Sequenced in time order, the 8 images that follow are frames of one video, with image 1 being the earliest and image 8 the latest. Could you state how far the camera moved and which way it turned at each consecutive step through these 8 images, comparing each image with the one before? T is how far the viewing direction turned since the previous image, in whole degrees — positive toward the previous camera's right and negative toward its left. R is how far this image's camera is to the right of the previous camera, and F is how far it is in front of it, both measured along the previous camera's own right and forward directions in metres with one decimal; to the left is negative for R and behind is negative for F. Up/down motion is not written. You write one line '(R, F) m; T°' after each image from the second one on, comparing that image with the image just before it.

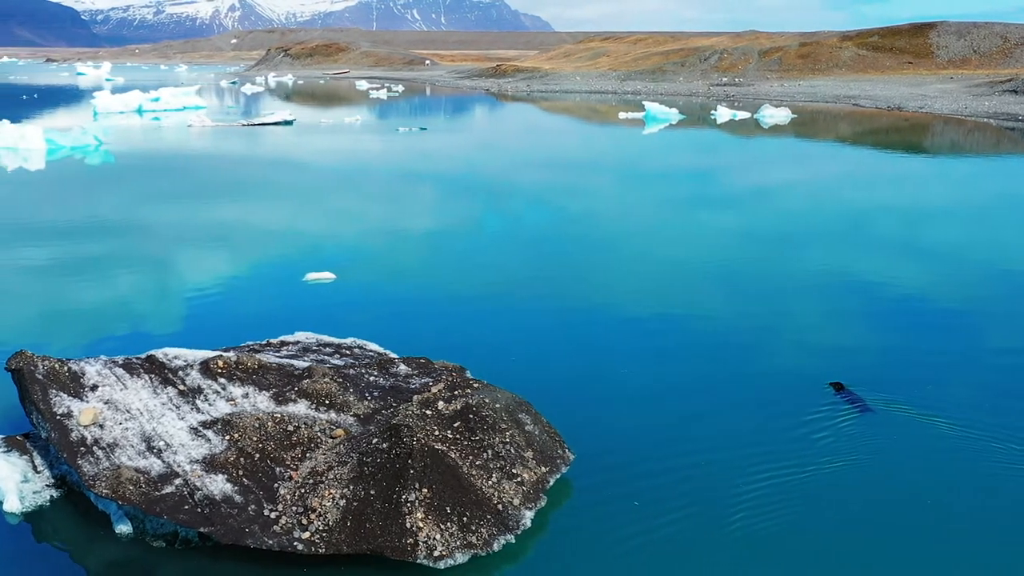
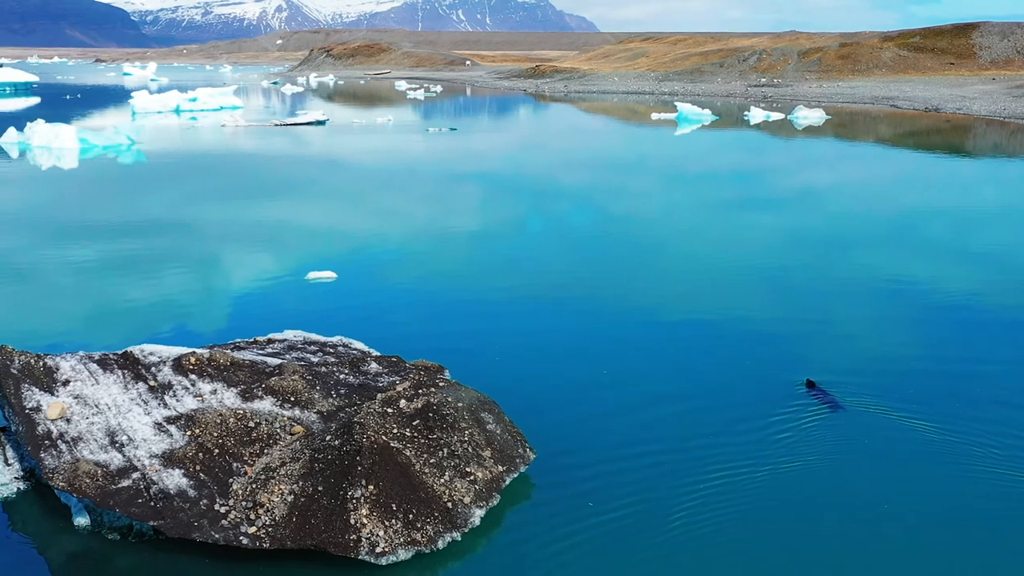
(+0.3, 0.0) m; -2°
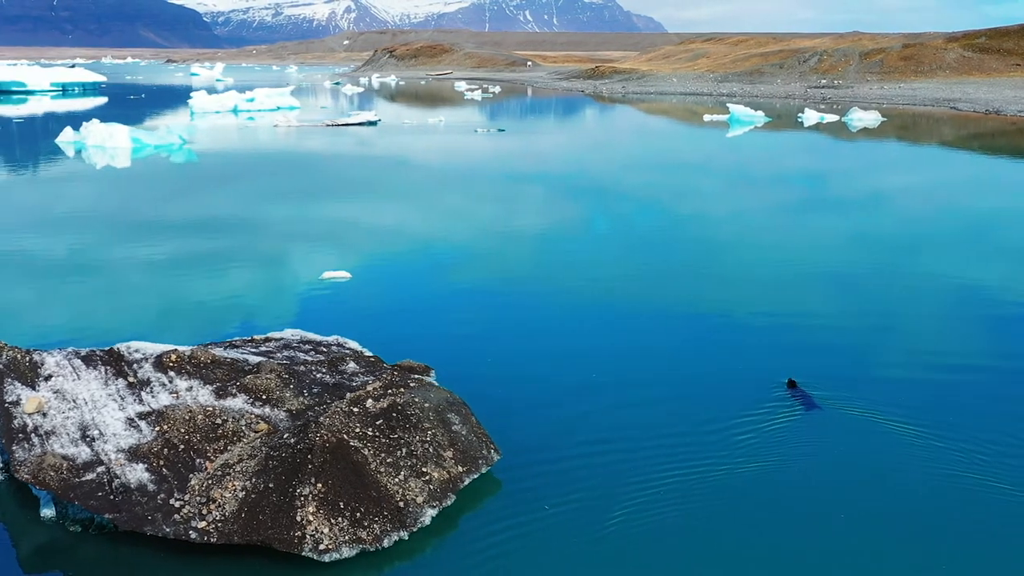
(+0.4, 0.0) m; -3°
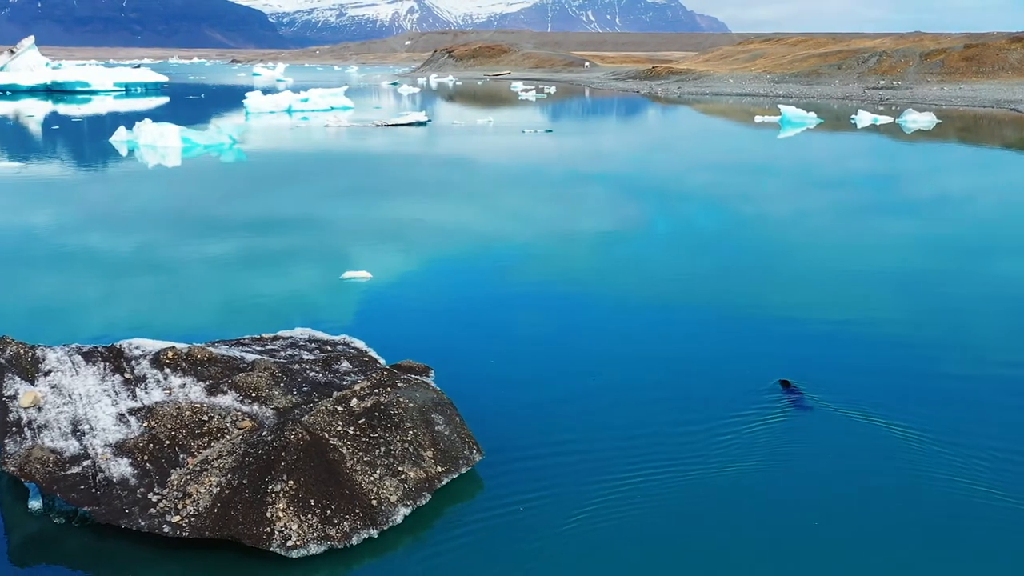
(+0.3, 0.0) m; -3°
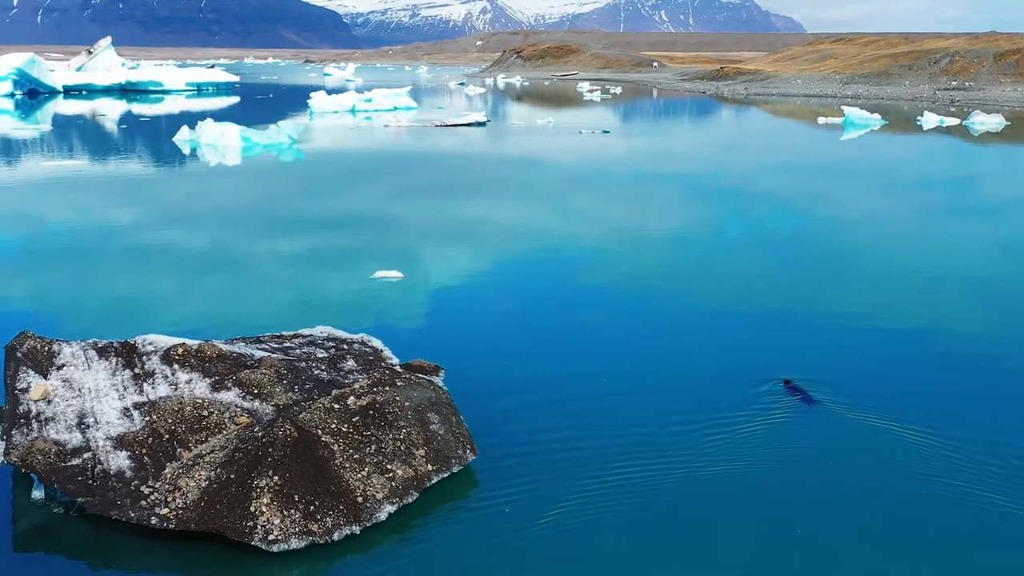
(+0.3, 0.0) m; -3°
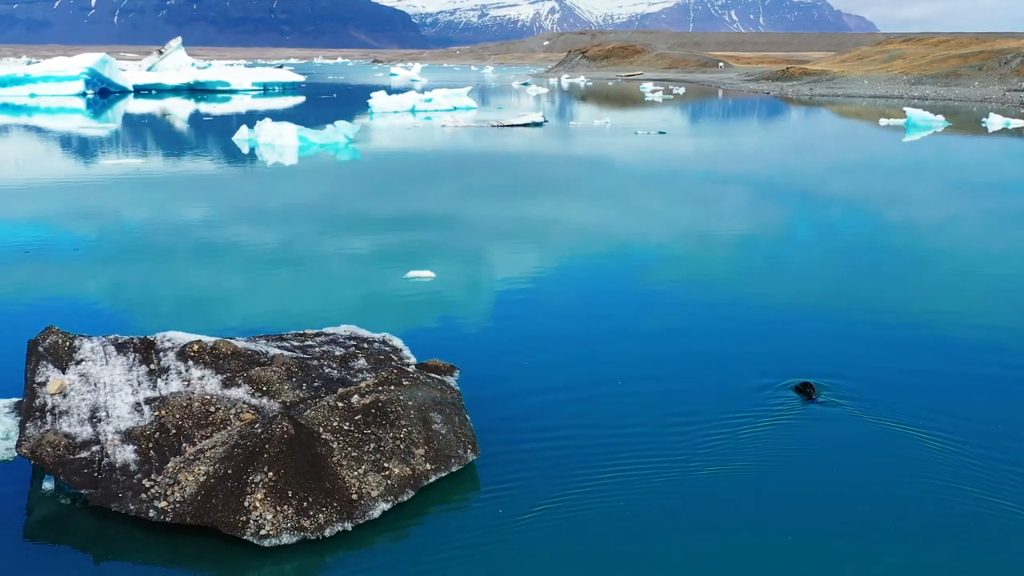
(+0.3, 0.0) m; -3°
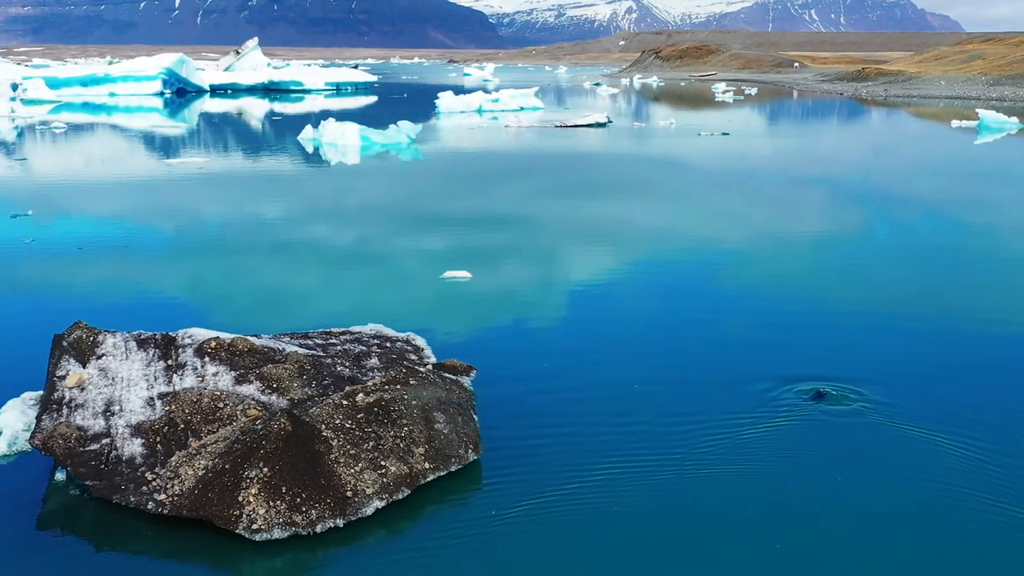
(+0.3, 0.0) m; -4°
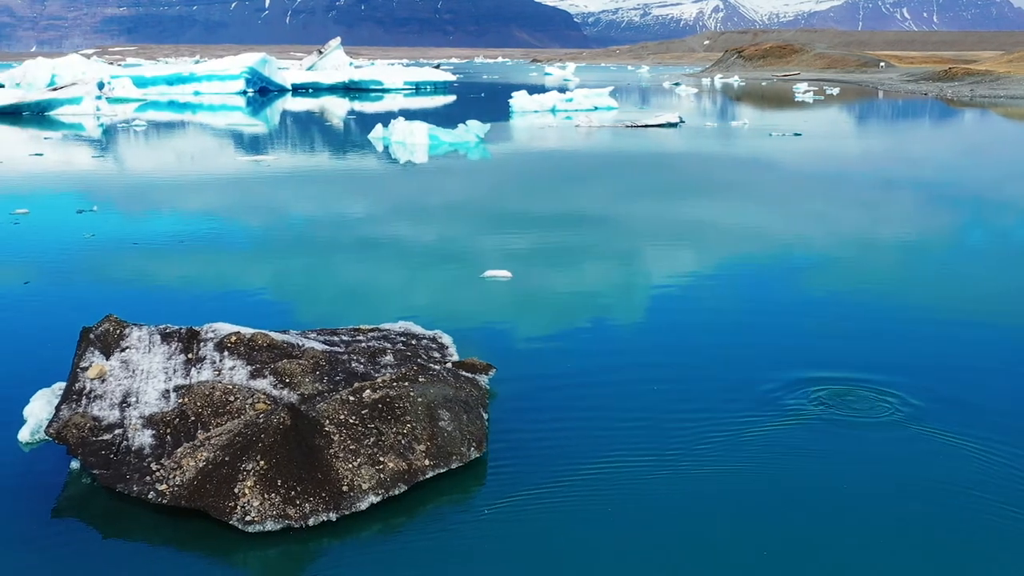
(+0.3, 0.0) m; -4°
